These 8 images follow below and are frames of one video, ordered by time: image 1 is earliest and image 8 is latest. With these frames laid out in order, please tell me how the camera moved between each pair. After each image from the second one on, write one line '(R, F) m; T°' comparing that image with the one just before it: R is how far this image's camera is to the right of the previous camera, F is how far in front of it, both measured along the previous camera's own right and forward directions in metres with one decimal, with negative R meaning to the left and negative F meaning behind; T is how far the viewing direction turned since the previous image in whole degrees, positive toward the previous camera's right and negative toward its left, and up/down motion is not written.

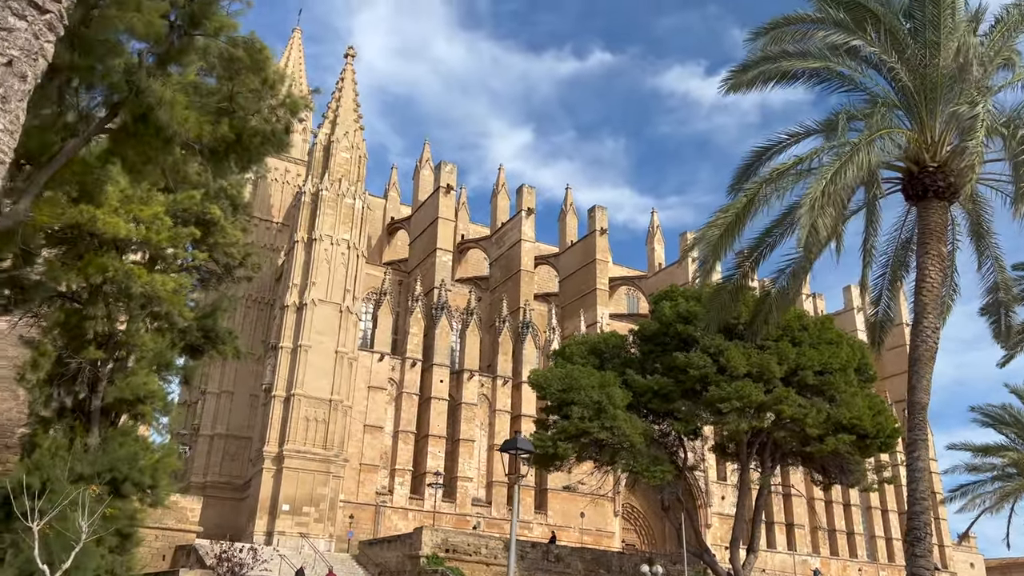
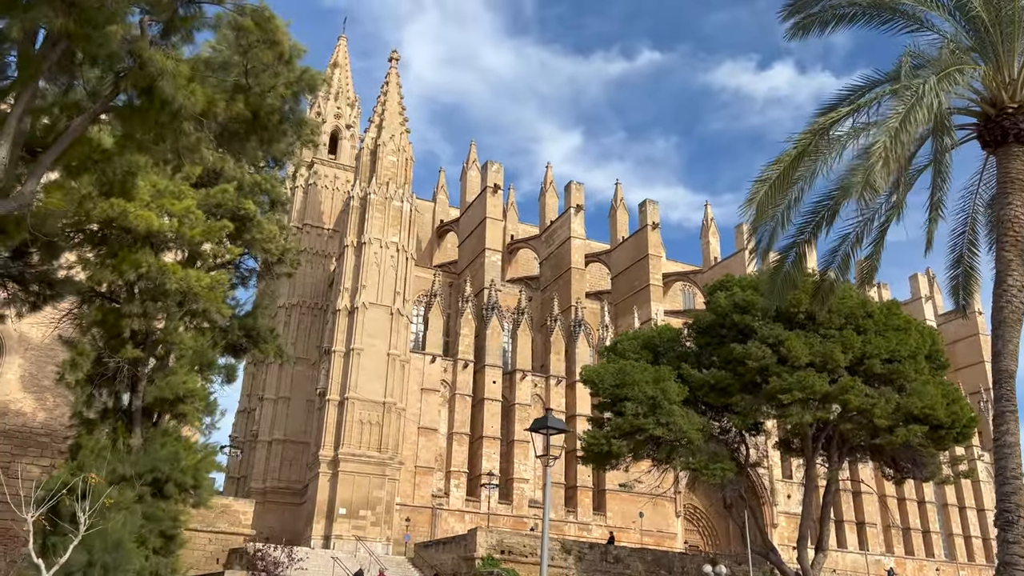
(+0.2, +0.5) m; -4°
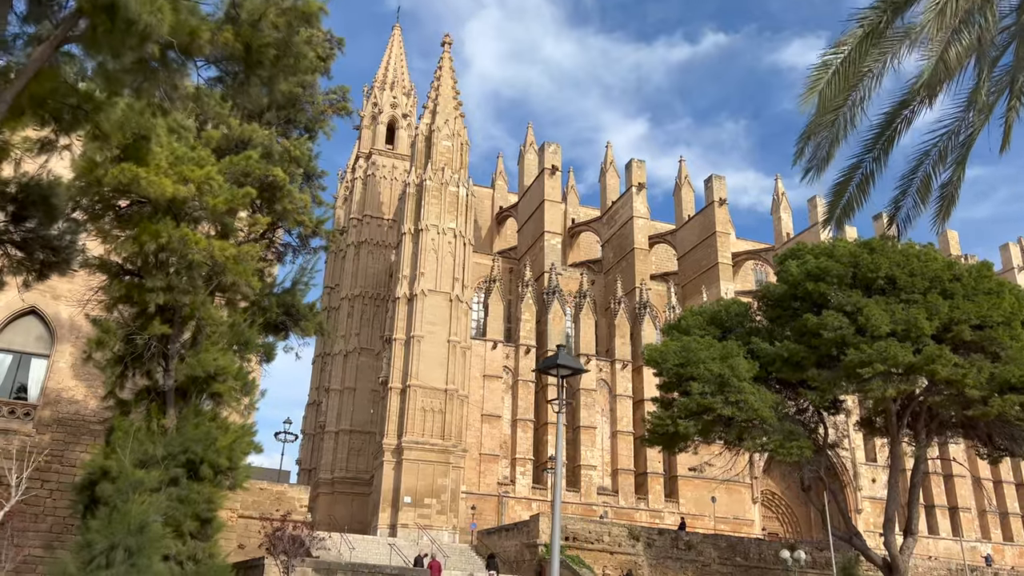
(+0.3, +0.8) m; -5°
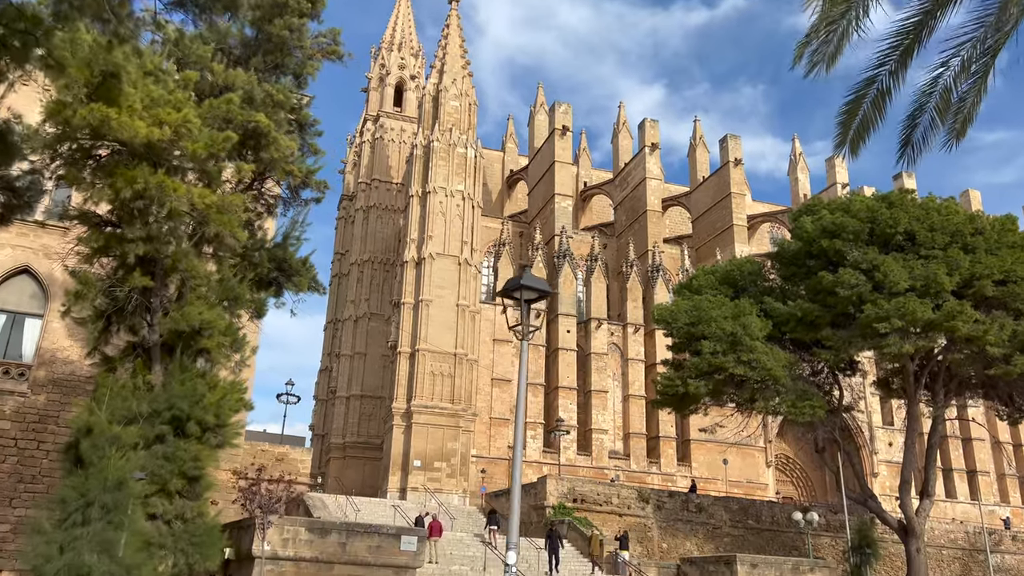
(+0.2, +0.5) m; -1°
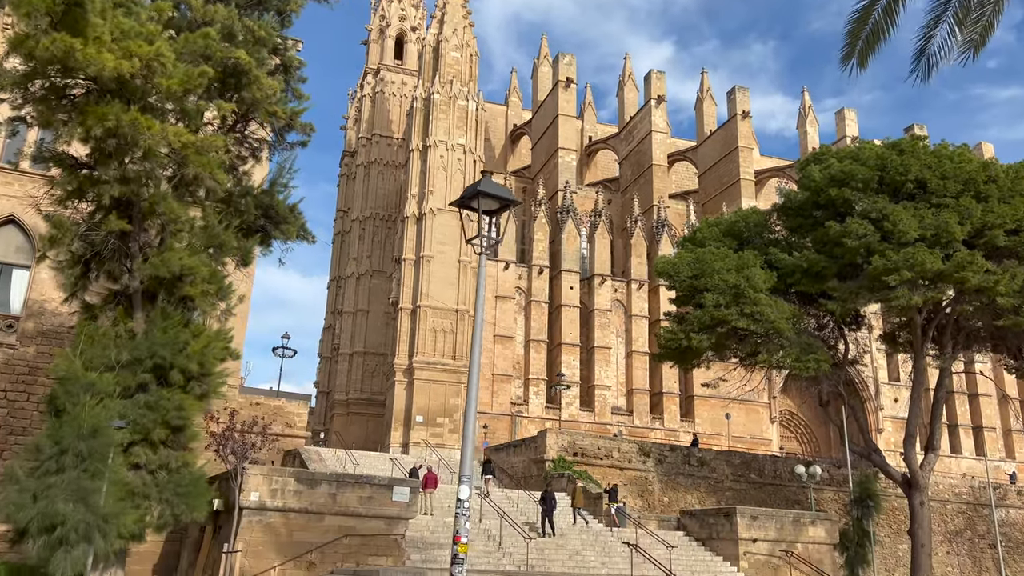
(+0.2, +0.4) m; -1°
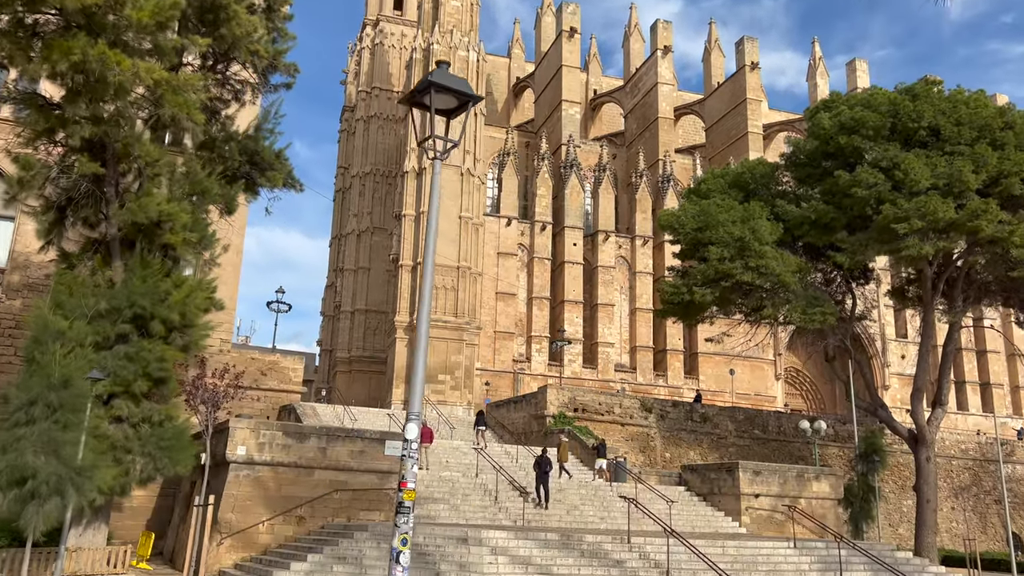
(+0.1, +0.4) m; 0°
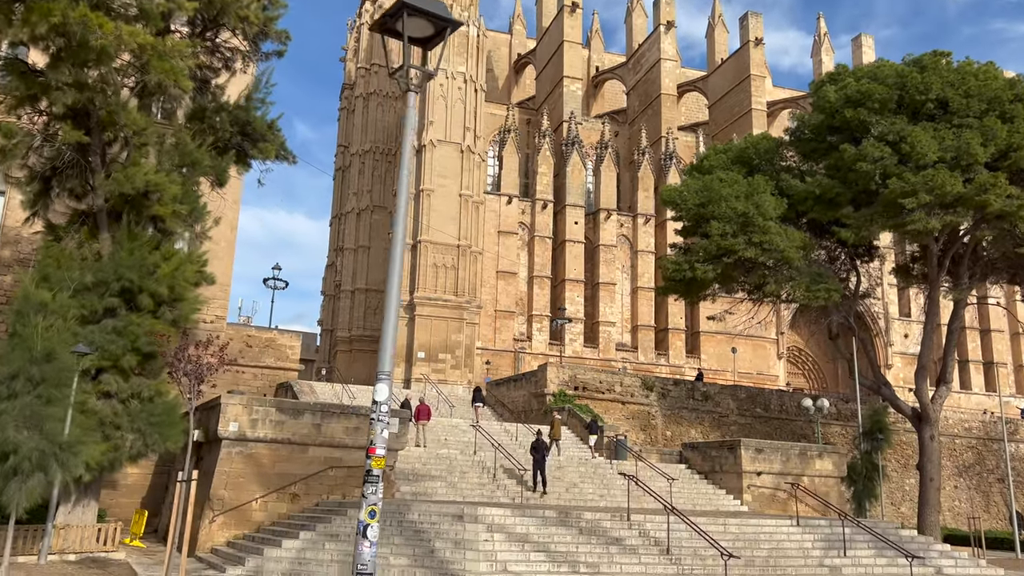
(+0.1, +0.2) m; 0°
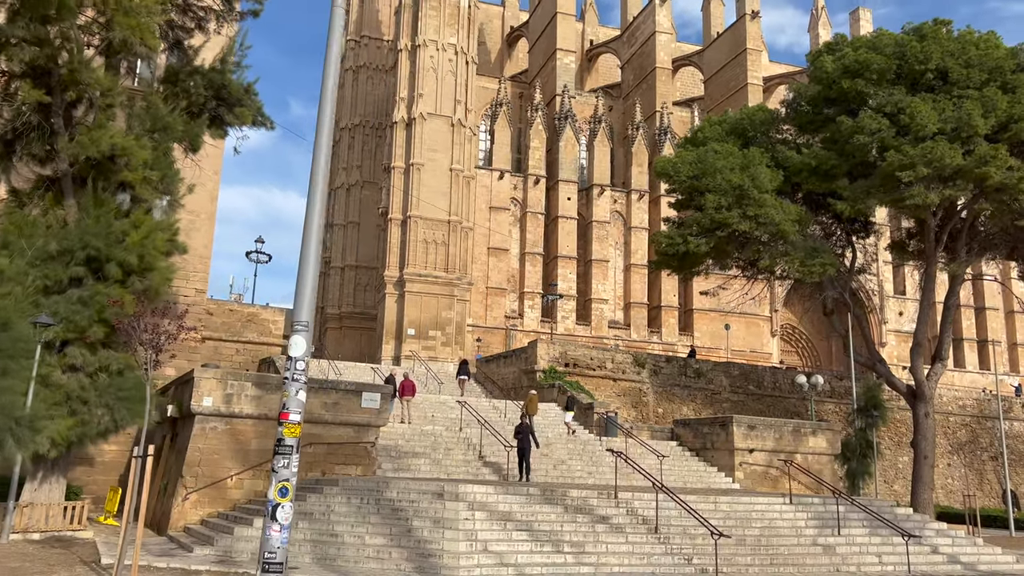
(+0.1, +0.4) m; 0°
